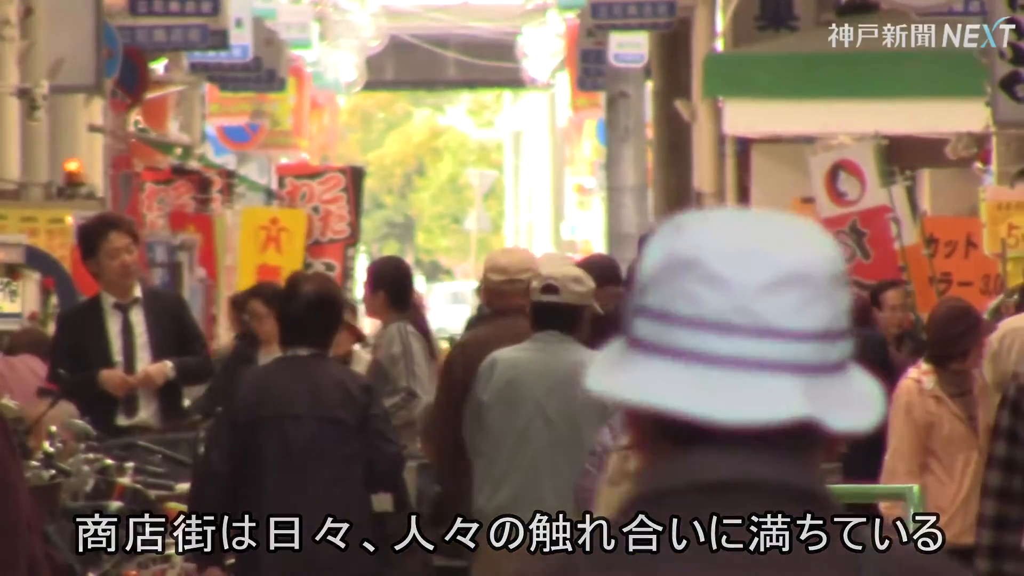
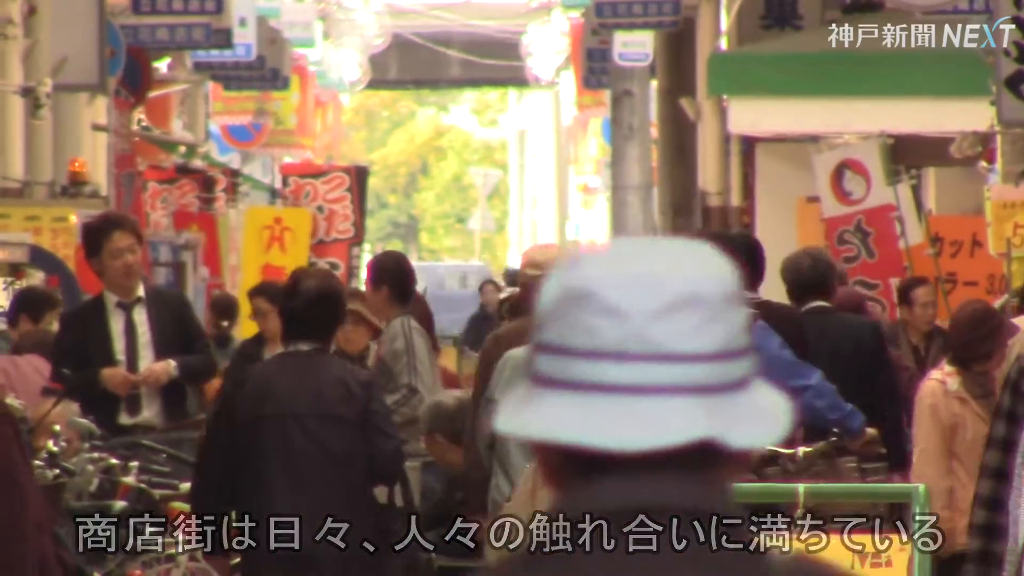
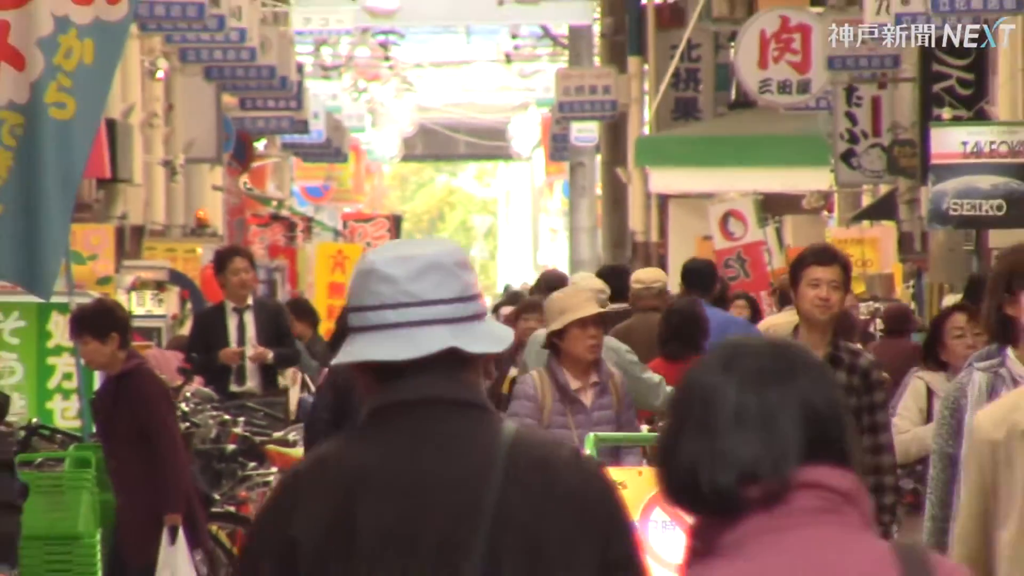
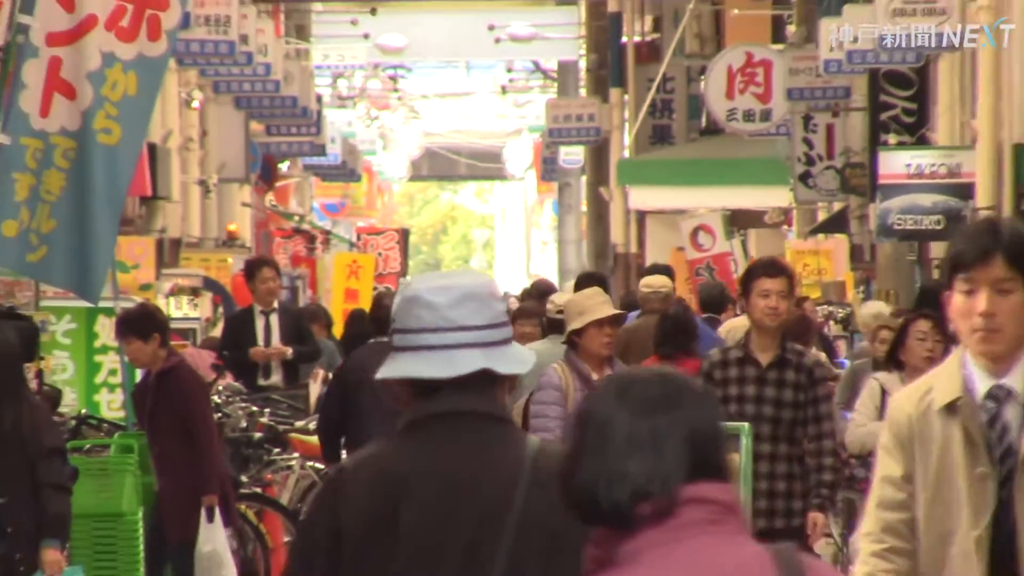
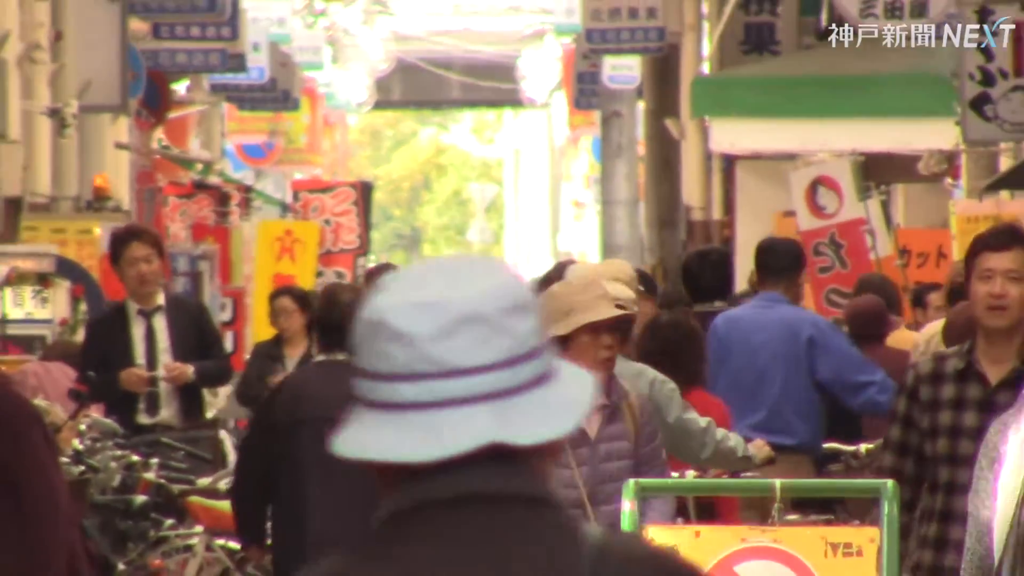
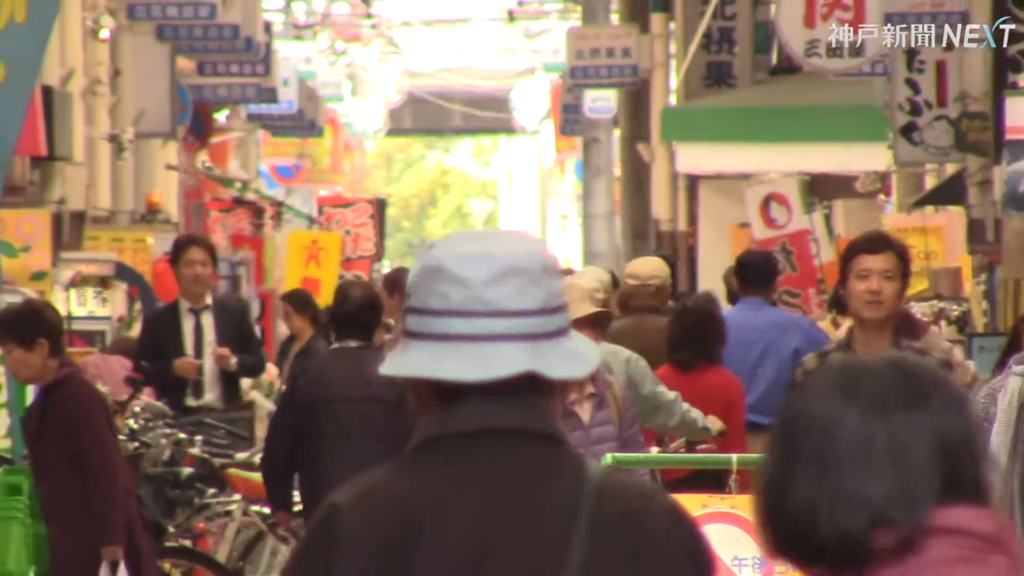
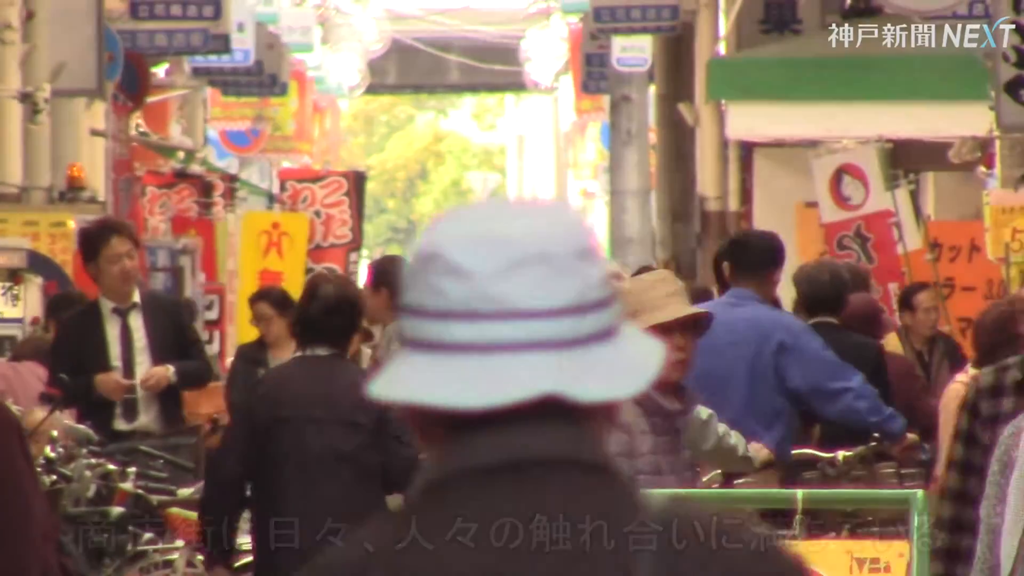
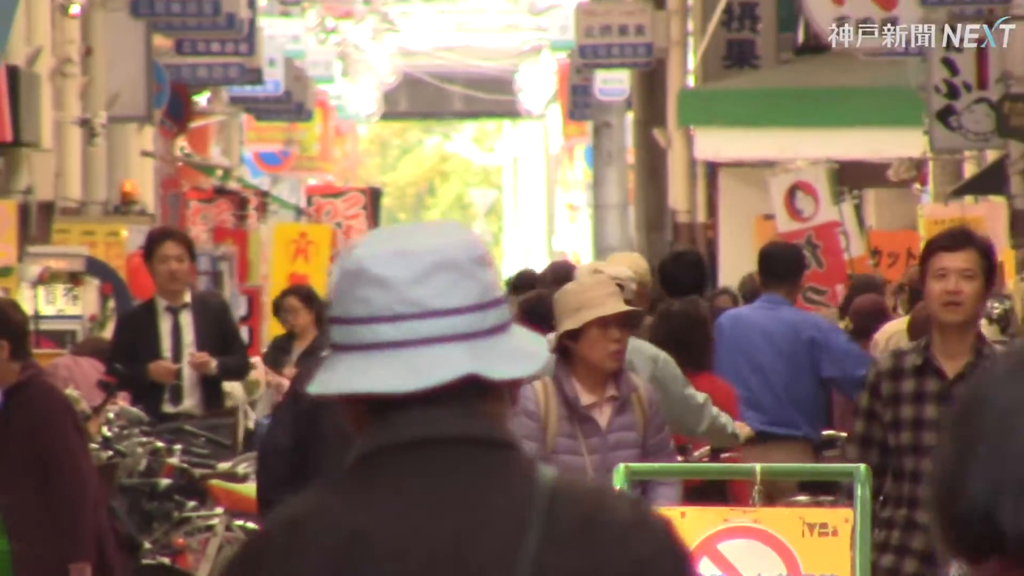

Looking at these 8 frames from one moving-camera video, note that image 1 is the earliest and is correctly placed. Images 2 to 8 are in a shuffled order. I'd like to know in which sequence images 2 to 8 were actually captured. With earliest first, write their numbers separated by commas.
2, 7, 5, 8, 6, 3, 4
